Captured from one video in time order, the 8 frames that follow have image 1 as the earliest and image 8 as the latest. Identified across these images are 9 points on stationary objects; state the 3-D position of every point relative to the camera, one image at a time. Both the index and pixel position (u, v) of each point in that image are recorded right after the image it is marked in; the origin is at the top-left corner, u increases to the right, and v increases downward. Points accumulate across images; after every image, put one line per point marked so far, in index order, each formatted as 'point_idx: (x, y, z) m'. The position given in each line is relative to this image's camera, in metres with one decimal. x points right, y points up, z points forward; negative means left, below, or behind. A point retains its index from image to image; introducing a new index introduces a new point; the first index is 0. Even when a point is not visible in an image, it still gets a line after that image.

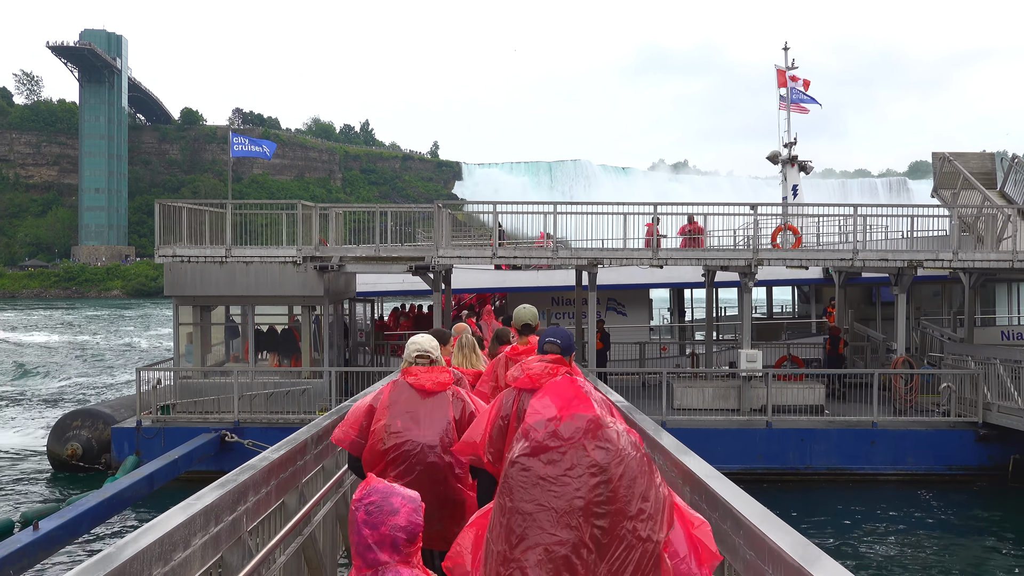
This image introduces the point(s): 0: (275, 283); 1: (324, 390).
0: (-4.4, +0.1, +15.5) m
1: (-3.2, -1.7, +14.5) m
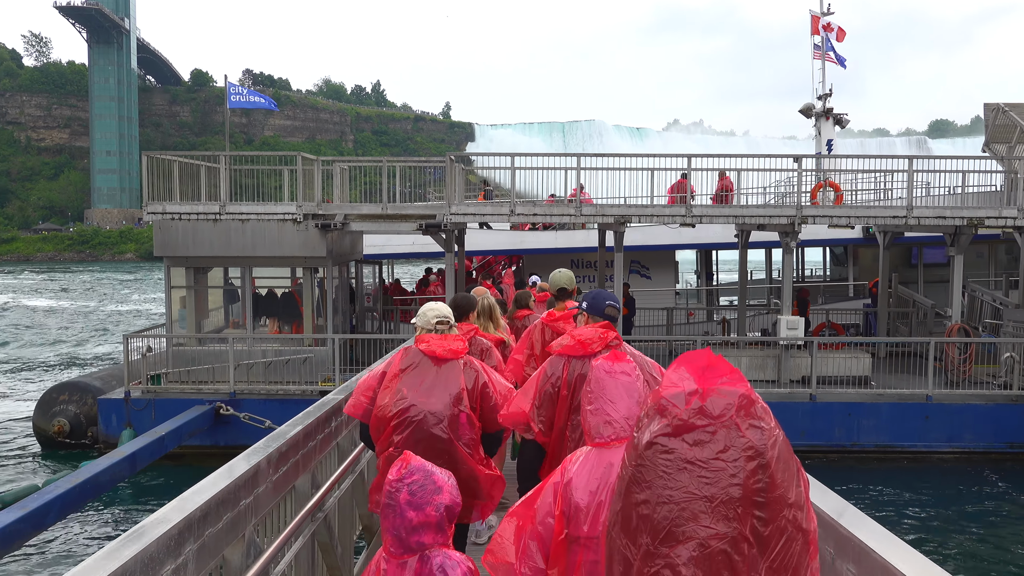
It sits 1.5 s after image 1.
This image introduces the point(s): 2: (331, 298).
0: (-4.1, +0.8, +14.3) m
1: (-2.9, -1.1, +13.4) m
2: (-3.2, -0.2, +14.7) m
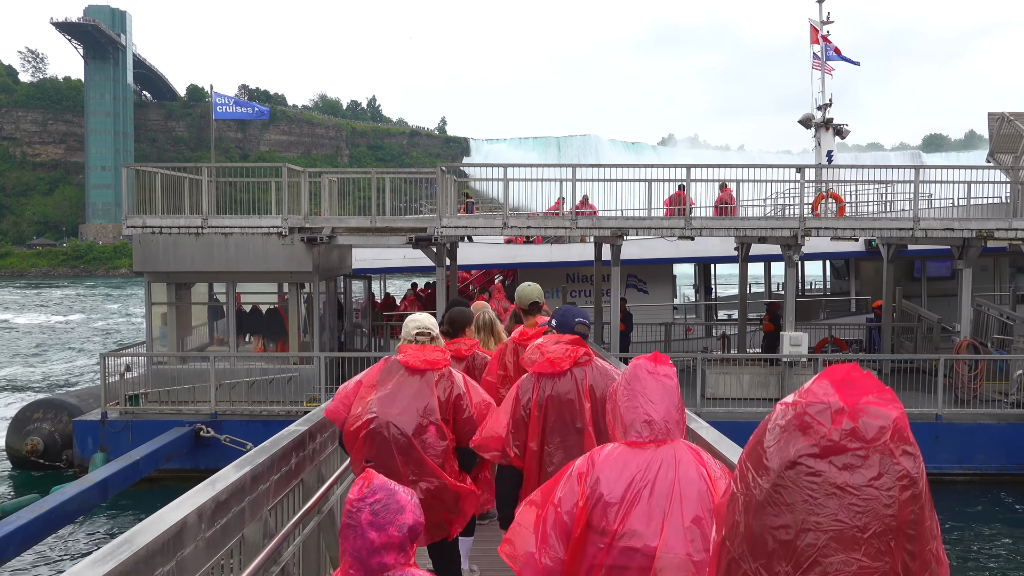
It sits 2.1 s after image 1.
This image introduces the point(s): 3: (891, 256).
0: (-4.2, +0.5, +13.8) m
1: (-3.0, -1.3, +12.9) m
2: (-3.3, -0.4, +14.2) m
3: (+7.5, +0.7, +16.6) m
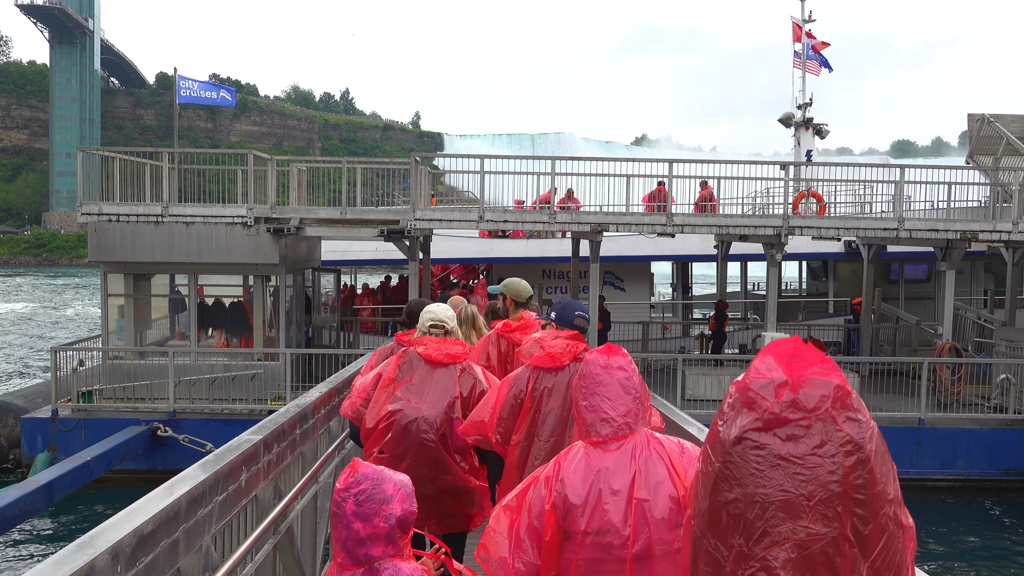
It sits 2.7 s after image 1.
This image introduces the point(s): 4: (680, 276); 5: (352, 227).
0: (-4.6, +0.6, +13.2) m
1: (-3.4, -1.2, +12.3) m
2: (-3.7, -0.3, +13.6) m
3: (+7.0, +0.6, +16.3) m
4: (+4.0, +0.3, +19.9) m
5: (-2.6, +1.0, +13.7) m
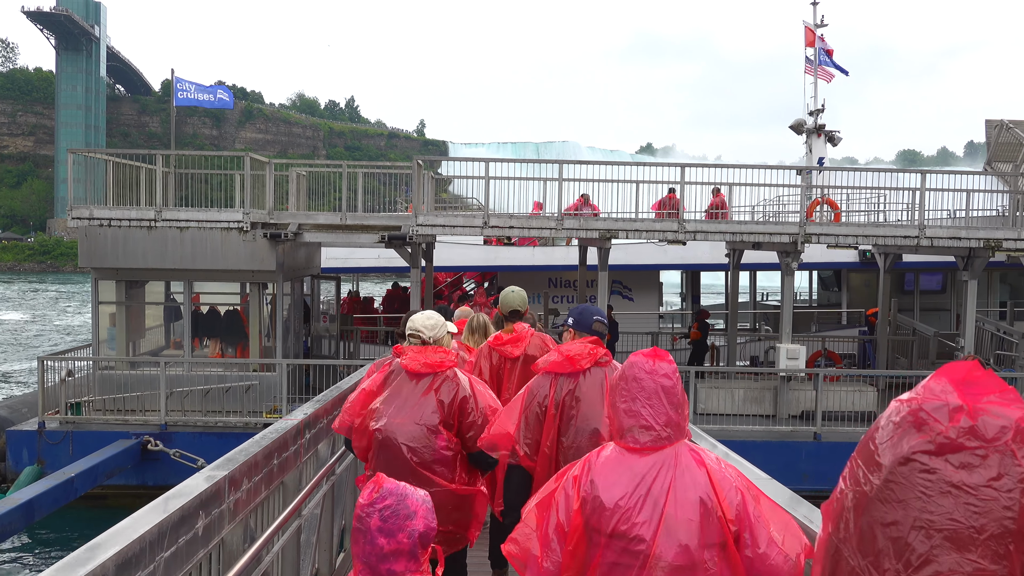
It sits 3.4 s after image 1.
0: (-4.5, +0.5, +12.7) m
1: (-3.3, -1.4, +11.8) m
2: (-3.6, -0.5, +13.2) m
3: (+7.1, +0.4, +15.8) m
4: (+4.1, +0.1, +19.4) m
5: (-2.5, +0.9, +13.2) m
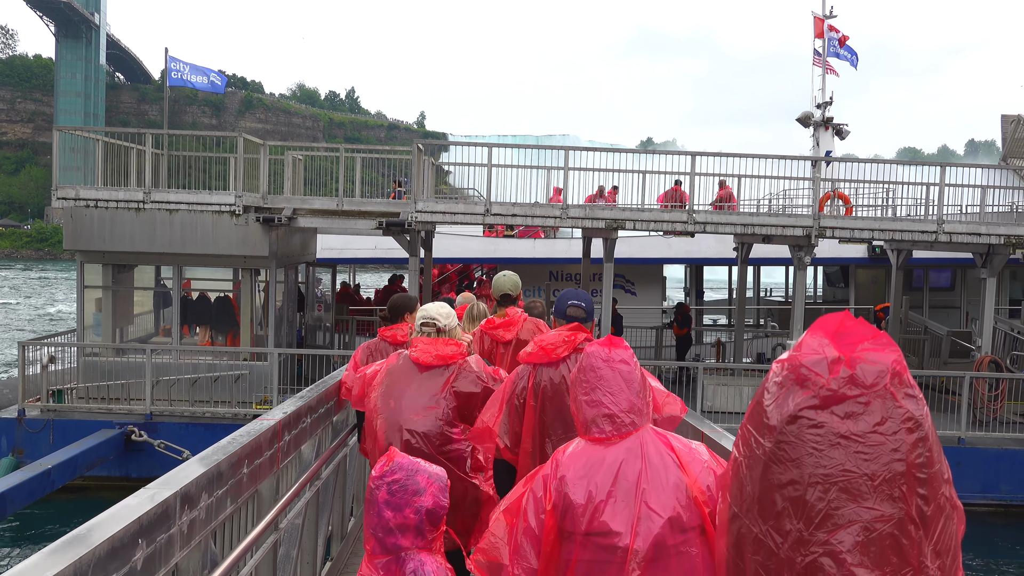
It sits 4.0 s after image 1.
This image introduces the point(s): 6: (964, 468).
0: (-4.5, +0.7, +12.3) m
1: (-3.3, -1.2, +11.4) m
2: (-3.6, -0.3, +12.7) m
3: (+7.1, +0.5, +15.4) m
4: (+4.1, +0.2, +19.0) m
5: (-2.5, +1.1, +12.8) m
6: (+6.1, -2.4, +11.3) m
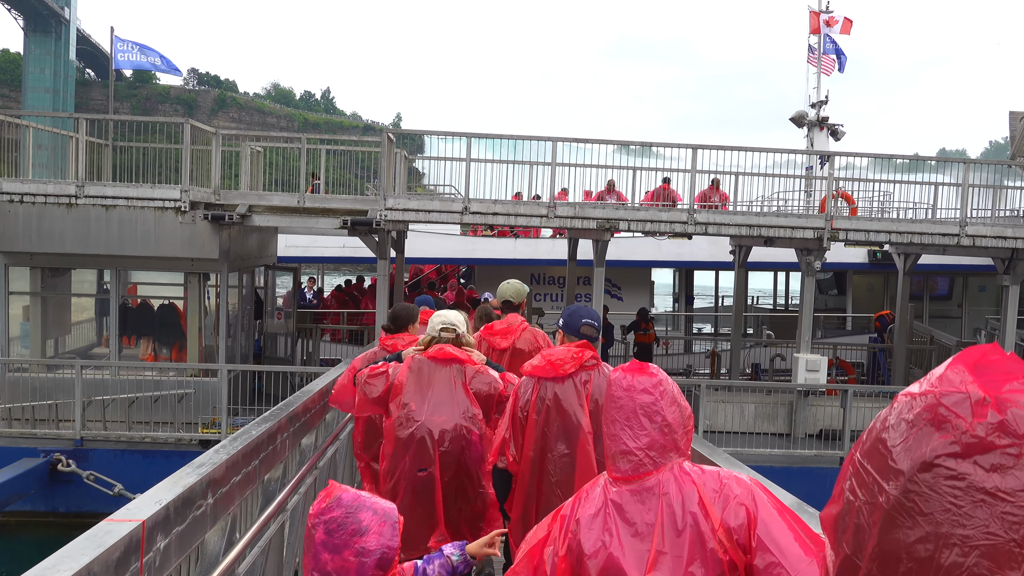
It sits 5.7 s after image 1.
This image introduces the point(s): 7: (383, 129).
0: (-4.7, +0.6, +10.9) m
1: (-3.6, -1.2, +10.1) m
2: (-3.9, -0.3, +11.4) m
3: (+6.8, +0.4, +14.4) m
4: (+3.7, +0.1, +17.9) m
5: (-2.7, +1.0, +11.5) m
6: (+5.8, -2.5, +10.3) m
7: (-1.7, +2.1, +11.2) m
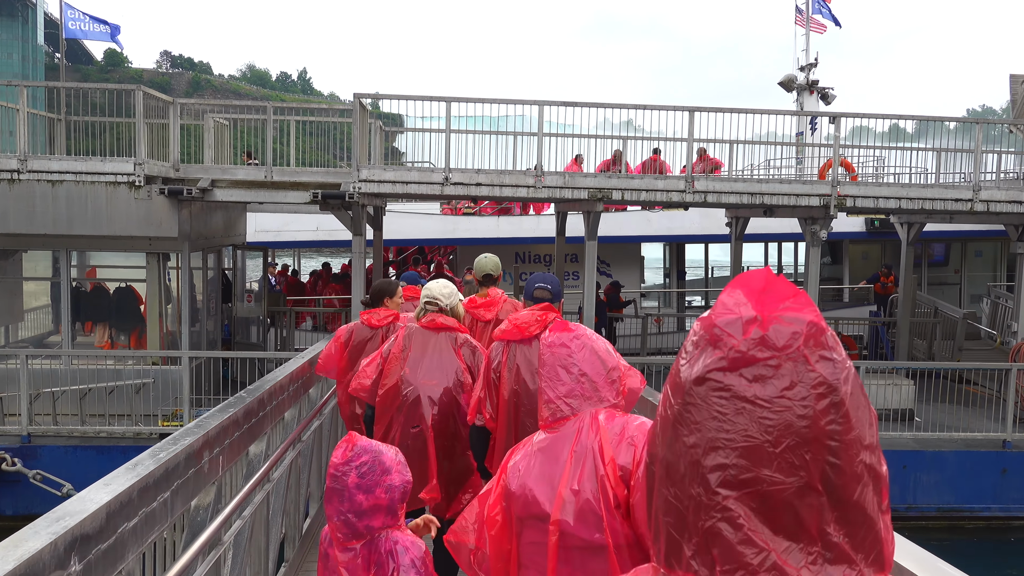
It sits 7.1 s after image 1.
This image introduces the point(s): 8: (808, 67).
0: (-4.9, +0.9, +10.1) m
1: (-3.7, -1.0, +9.3) m
2: (-4.0, -0.1, +10.6) m
3: (+6.5, +0.8, +13.8) m
4: (+3.3, +0.6, +17.2) m
5: (-2.9, +1.2, +10.7) m
6: (+5.7, -2.2, +9.7) m
7: (-1.9, +2.4, +10.4) m
8: (+7.0, +5.1, +19.7) m
